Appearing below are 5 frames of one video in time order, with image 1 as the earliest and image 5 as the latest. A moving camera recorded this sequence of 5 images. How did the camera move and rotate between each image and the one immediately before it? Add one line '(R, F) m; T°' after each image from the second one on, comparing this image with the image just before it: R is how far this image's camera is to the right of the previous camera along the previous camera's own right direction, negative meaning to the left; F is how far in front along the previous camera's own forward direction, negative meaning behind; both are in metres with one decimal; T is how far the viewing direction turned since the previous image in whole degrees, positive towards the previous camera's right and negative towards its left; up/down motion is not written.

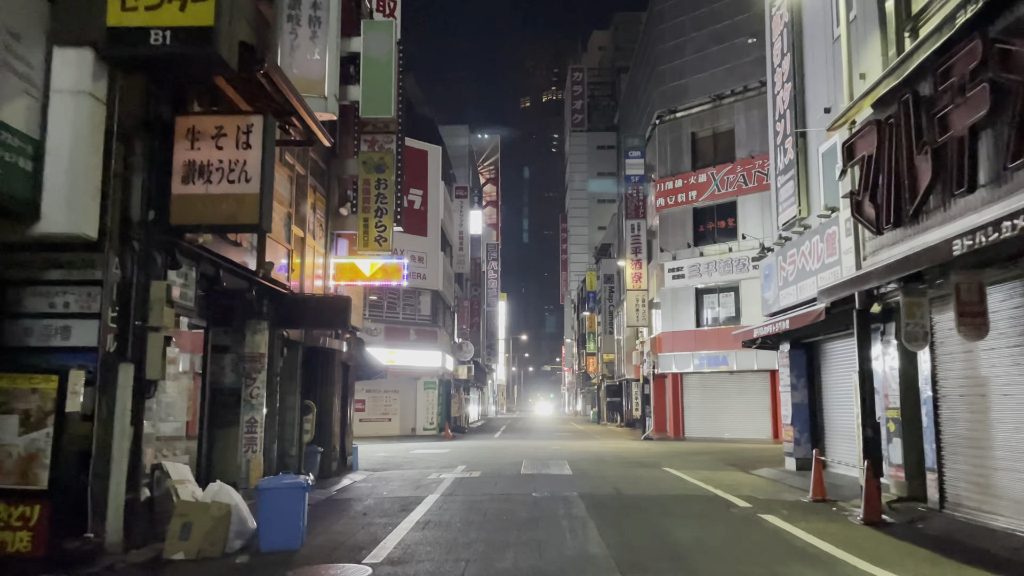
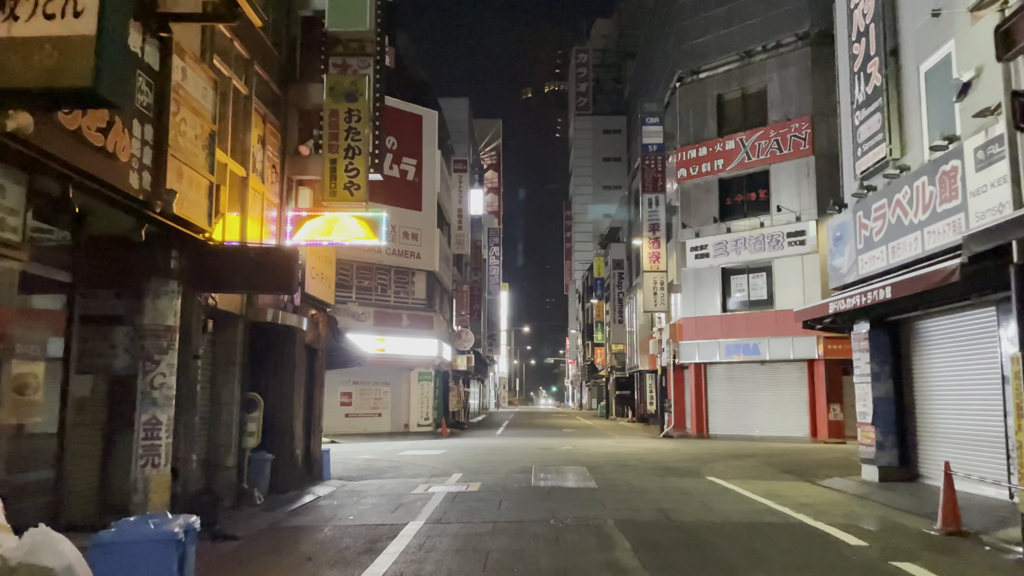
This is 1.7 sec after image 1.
(-0.1, +3.5) m; 0°
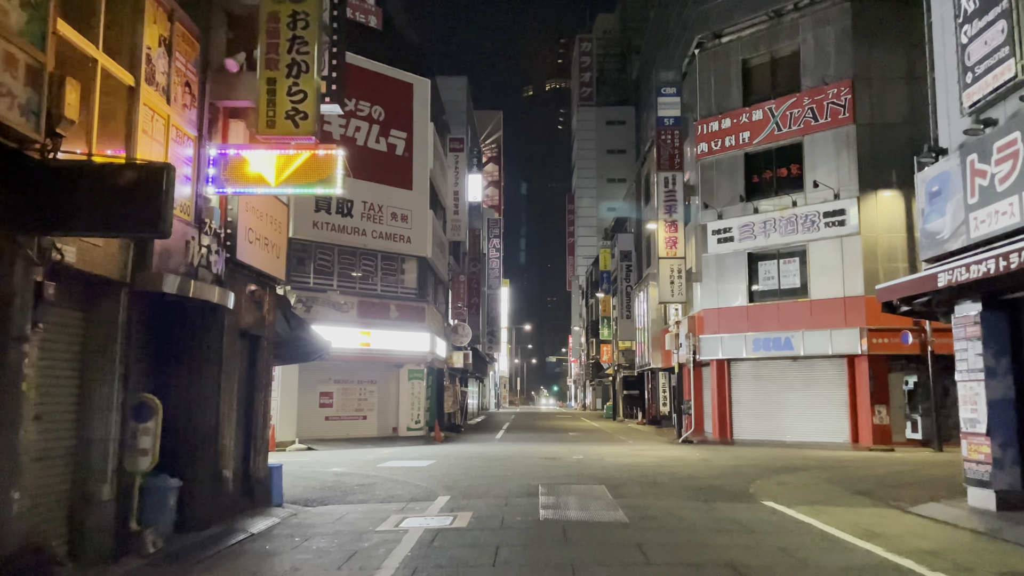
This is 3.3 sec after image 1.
(0.0, +3.2) m; 0°
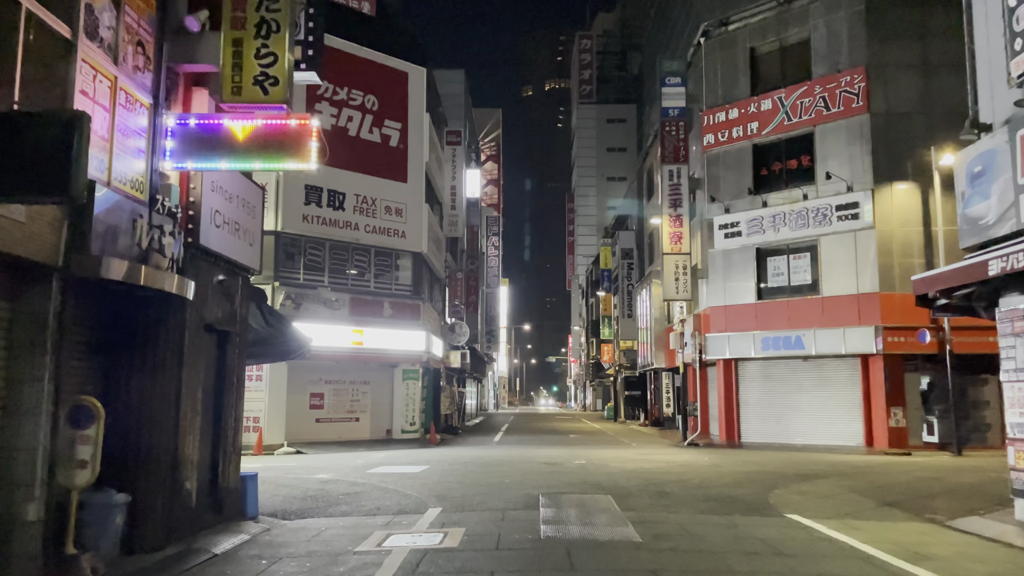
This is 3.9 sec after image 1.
(0.0, +1.0) m; 0°
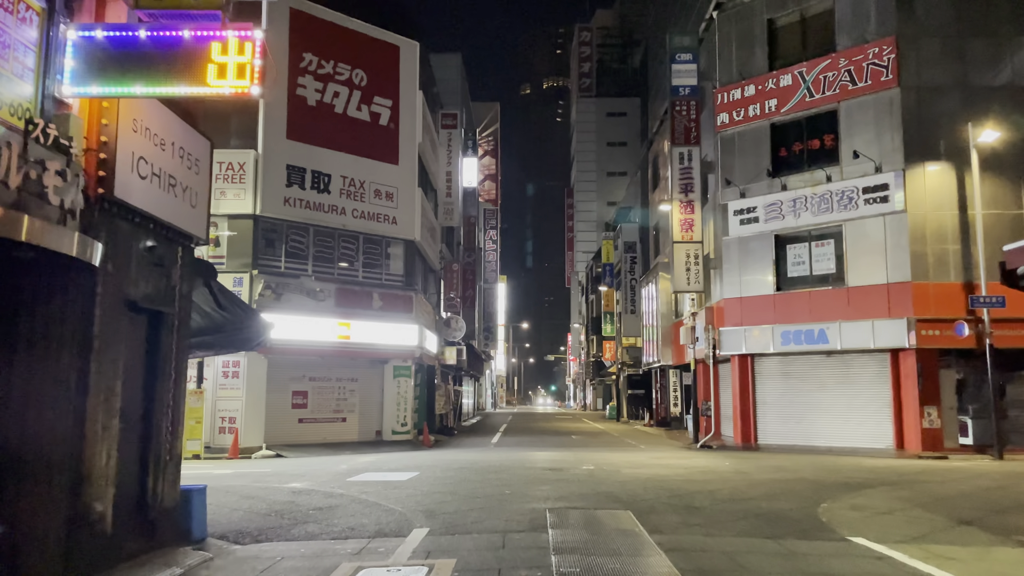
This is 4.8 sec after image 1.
(-0.1, +1.9) m; 0°
